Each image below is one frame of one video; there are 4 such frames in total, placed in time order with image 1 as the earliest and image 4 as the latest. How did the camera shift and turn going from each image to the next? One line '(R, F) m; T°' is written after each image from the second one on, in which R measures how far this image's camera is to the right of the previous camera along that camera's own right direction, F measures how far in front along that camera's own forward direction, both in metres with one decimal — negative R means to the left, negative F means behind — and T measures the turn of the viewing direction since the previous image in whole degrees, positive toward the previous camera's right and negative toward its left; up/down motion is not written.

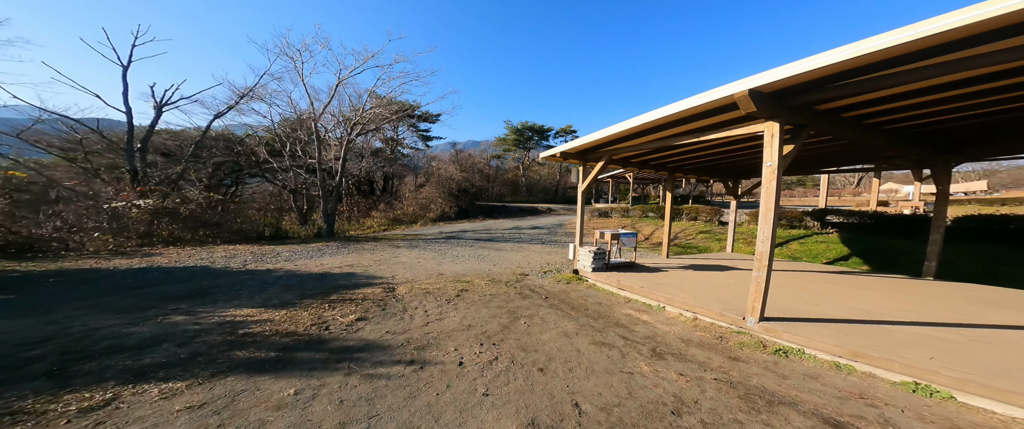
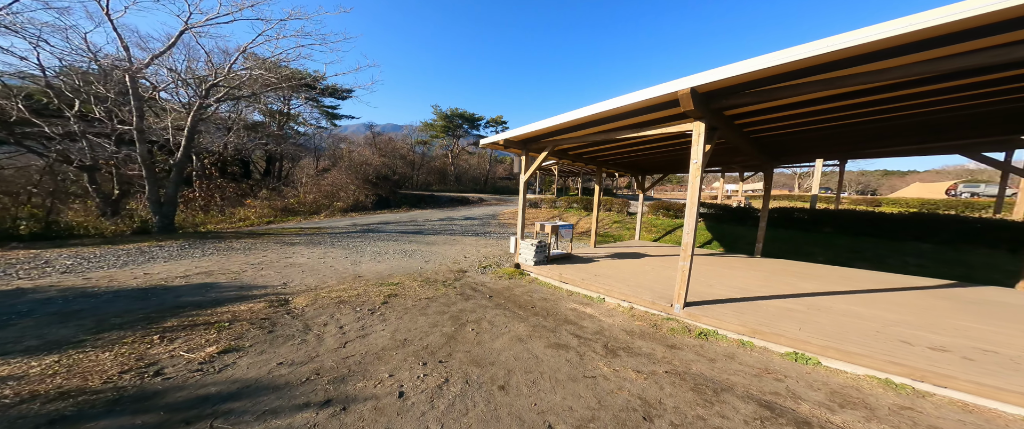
(-0.3, +0.3) m; +14°
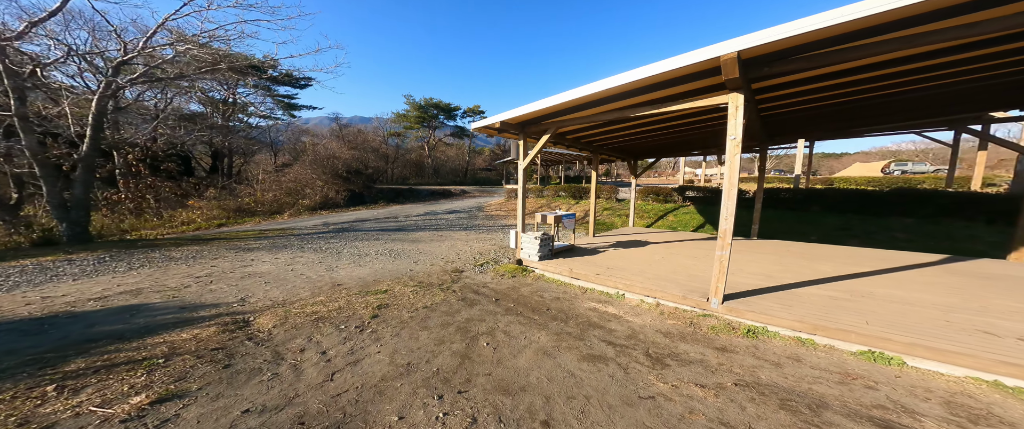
(-0.4, +0.6) m; +5°
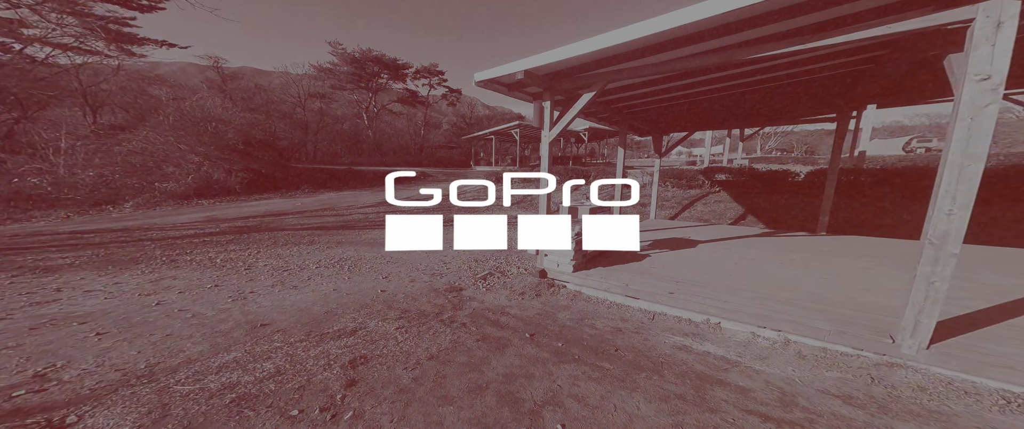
(-0.7, +1.5) m; +7°
